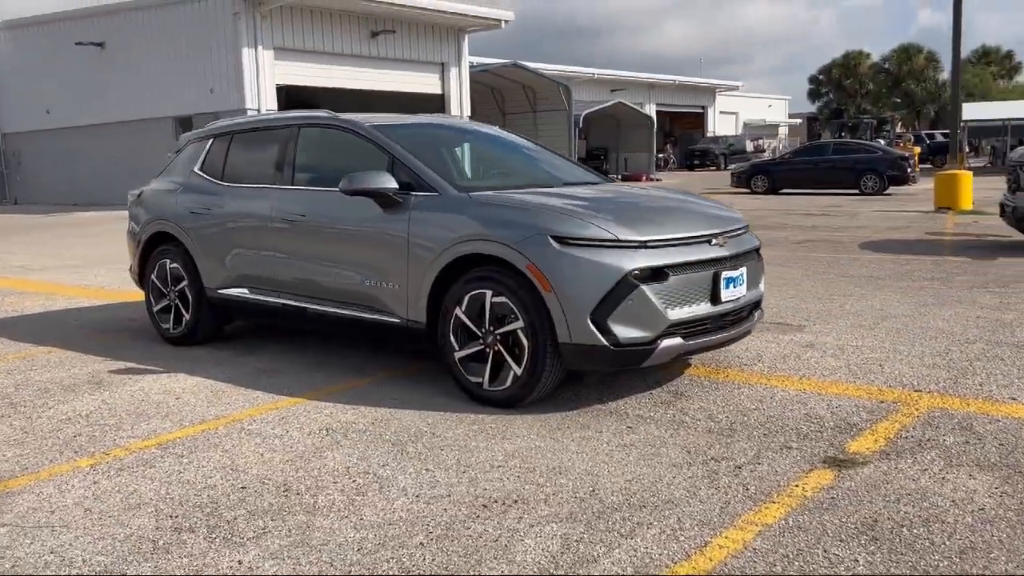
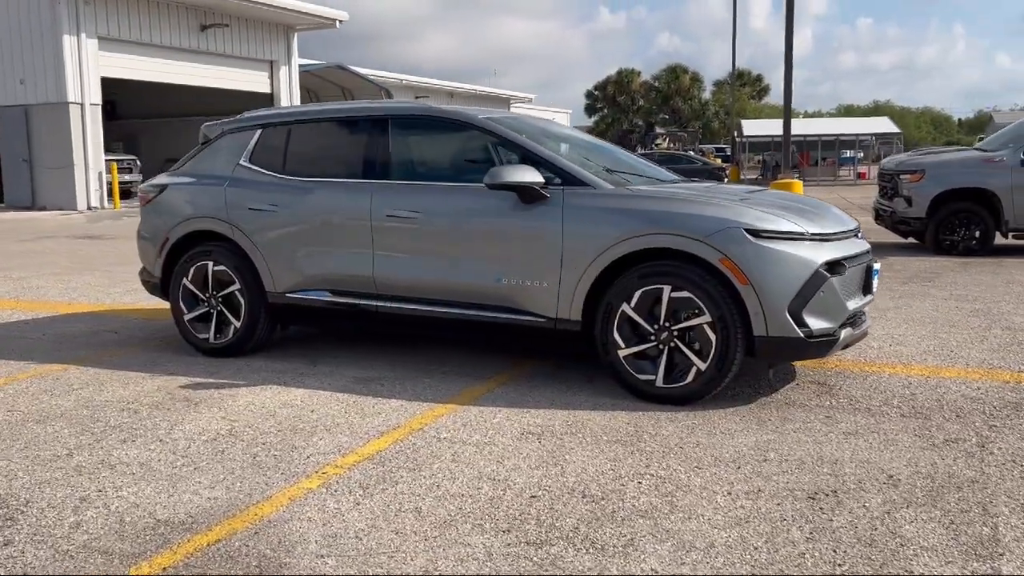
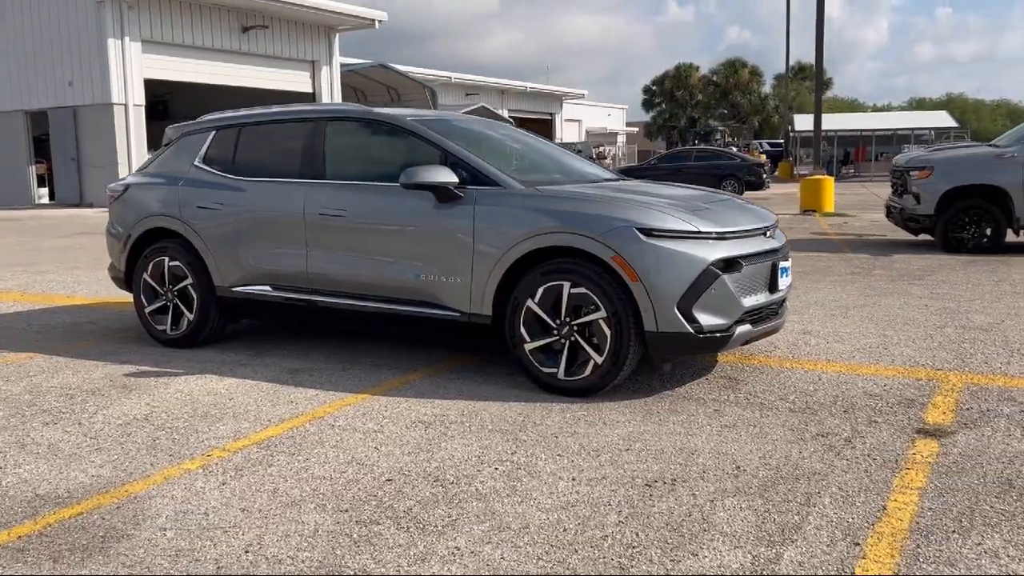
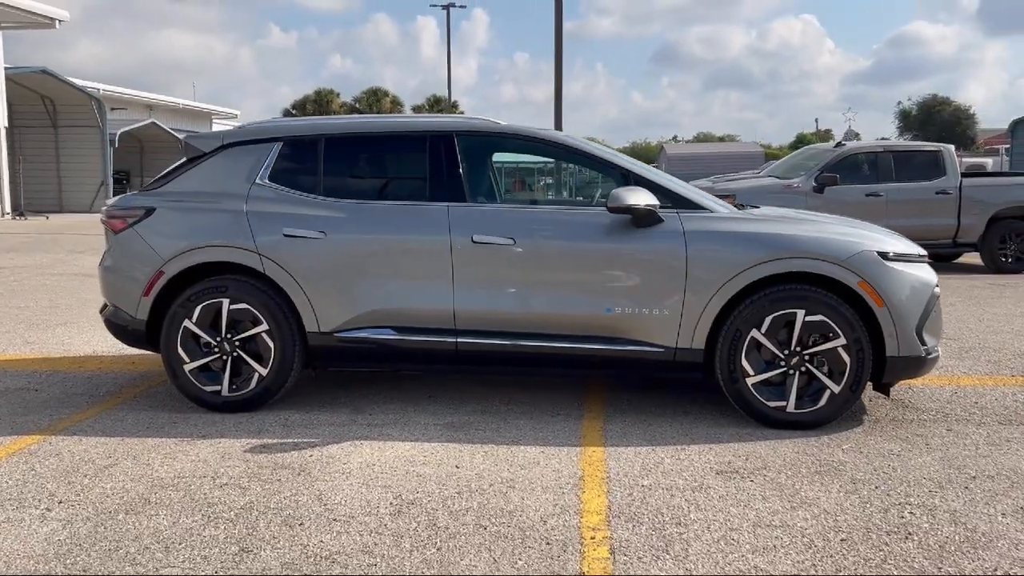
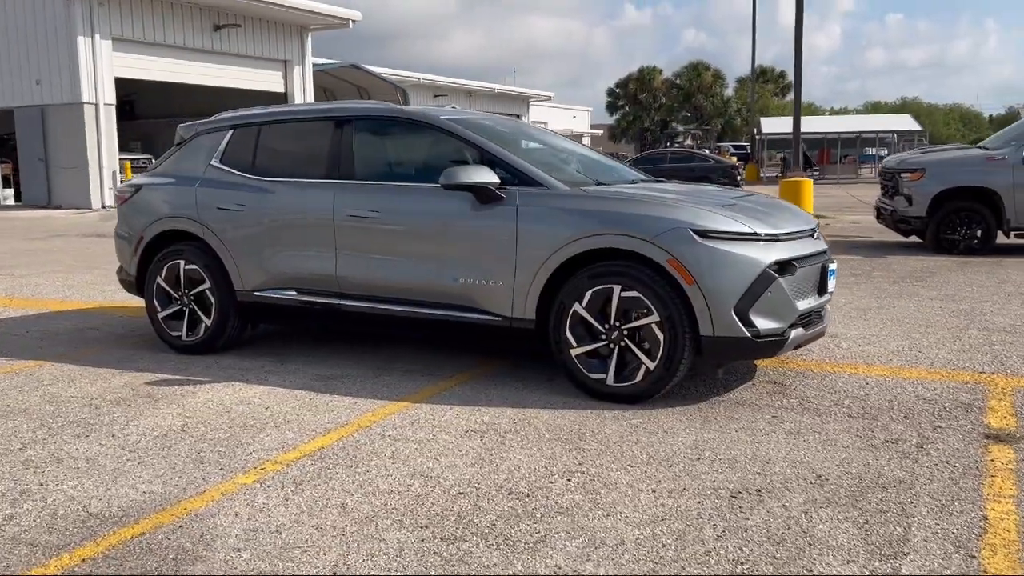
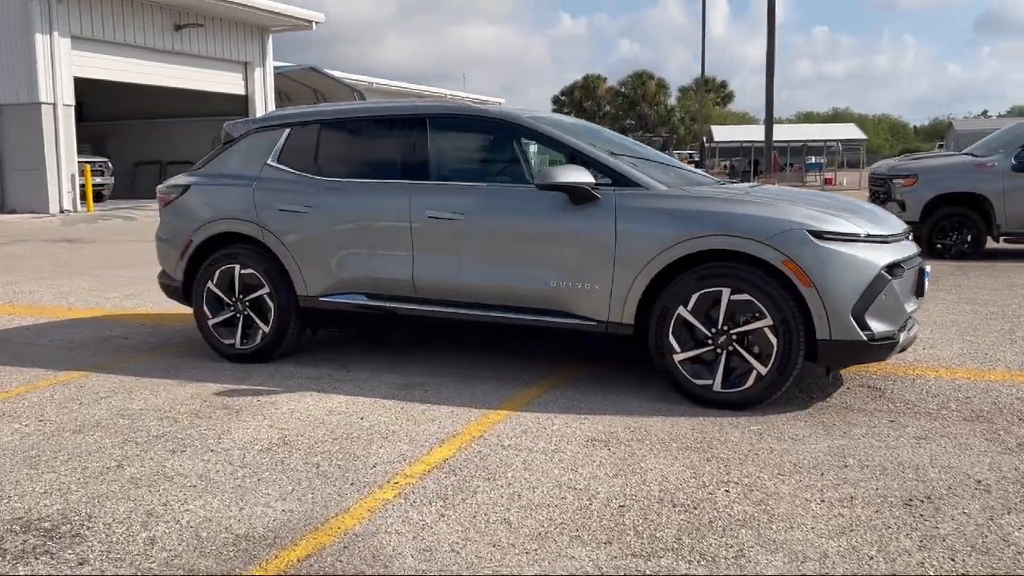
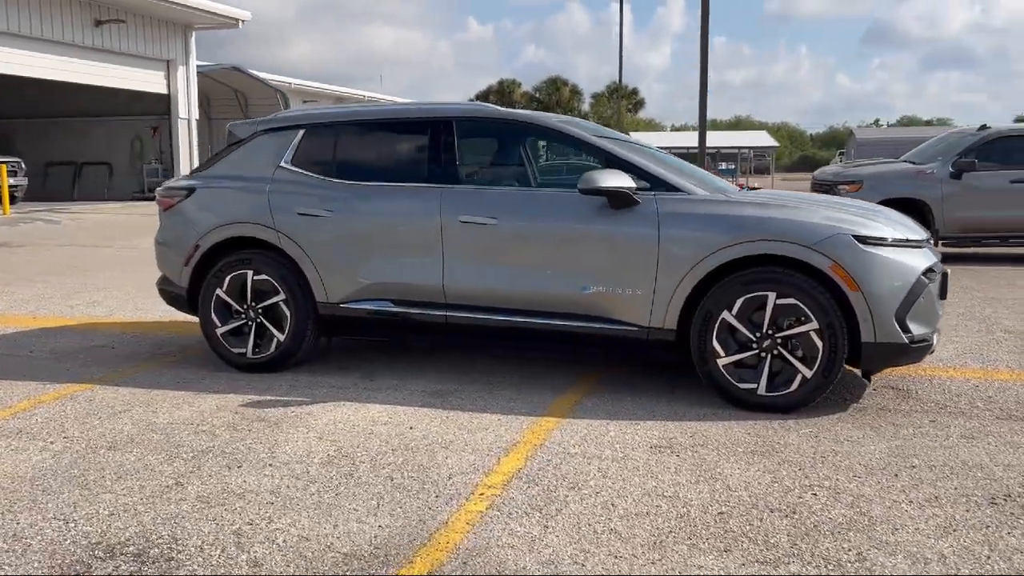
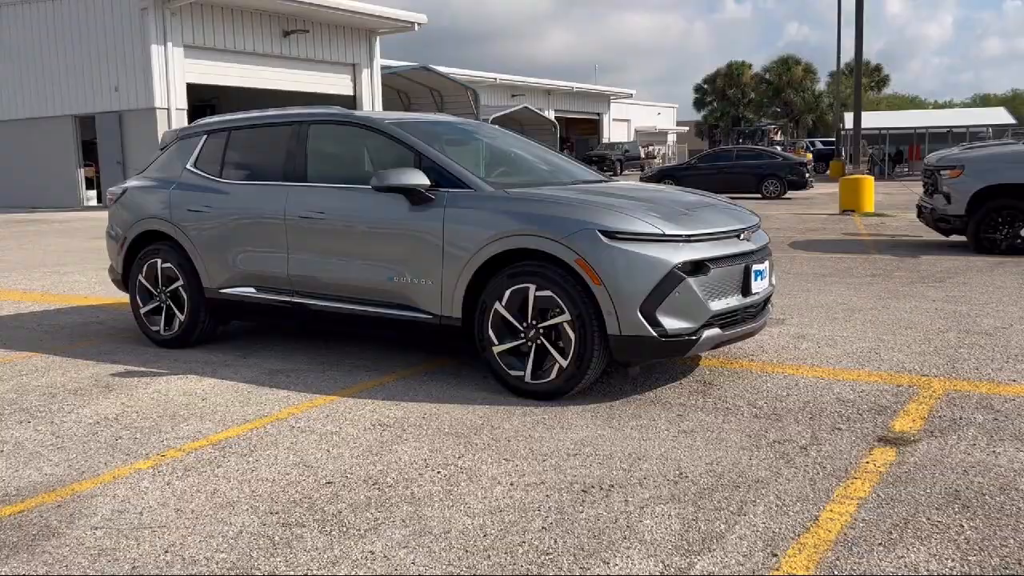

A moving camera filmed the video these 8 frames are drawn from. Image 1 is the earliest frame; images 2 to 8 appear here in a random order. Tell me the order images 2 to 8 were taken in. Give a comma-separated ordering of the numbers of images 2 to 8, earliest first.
8, 3, 5, 2, 6, 7, 4
